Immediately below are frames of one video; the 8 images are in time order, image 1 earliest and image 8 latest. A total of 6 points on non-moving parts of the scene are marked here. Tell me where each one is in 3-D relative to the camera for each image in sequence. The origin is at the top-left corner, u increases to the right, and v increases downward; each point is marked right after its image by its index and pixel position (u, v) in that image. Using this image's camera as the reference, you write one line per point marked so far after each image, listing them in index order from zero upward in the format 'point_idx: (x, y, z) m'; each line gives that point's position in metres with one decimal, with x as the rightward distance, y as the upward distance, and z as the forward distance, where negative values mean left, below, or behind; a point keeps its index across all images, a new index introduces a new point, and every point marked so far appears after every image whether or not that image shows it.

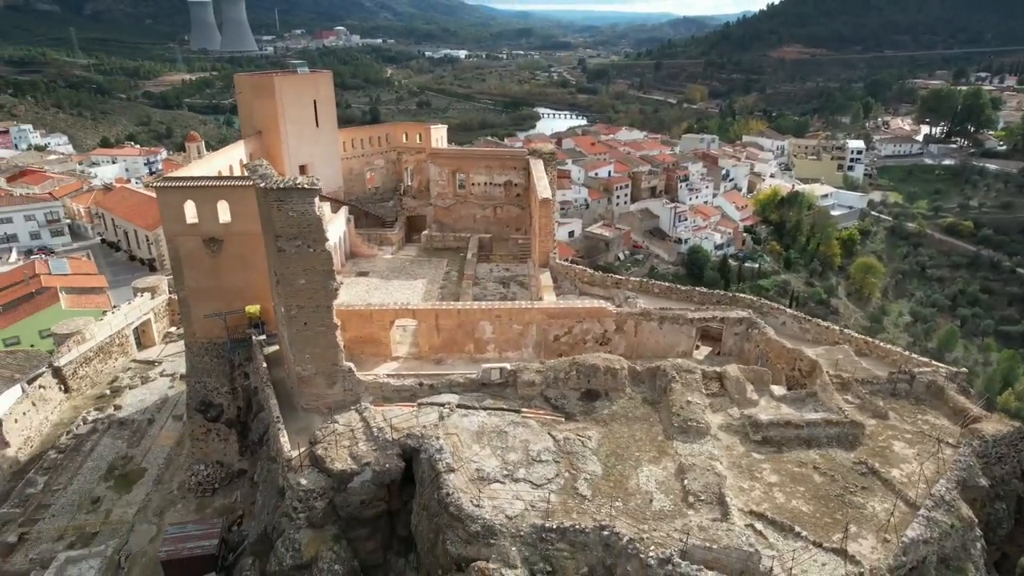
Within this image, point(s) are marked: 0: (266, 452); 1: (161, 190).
0: (-3.6, -2.3, +9.3) m
1: (-5.7, +1.5, +10.6) m
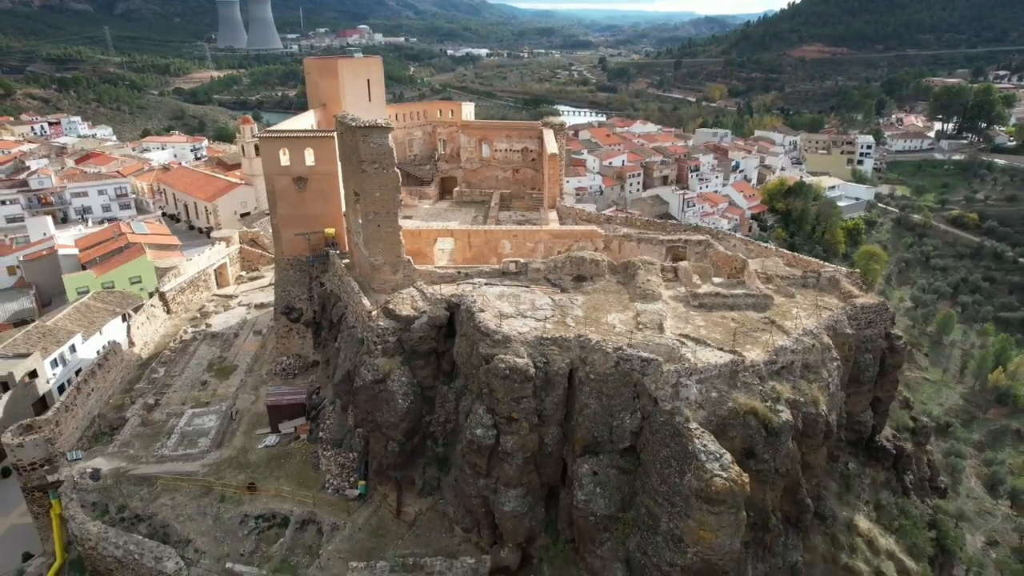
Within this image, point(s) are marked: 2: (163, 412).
0: (-3.4, -0.7, +12.9) m
1: (-5.4, +3.2, +14.2) m
2: (-7.8, -2.7, +14.6) m
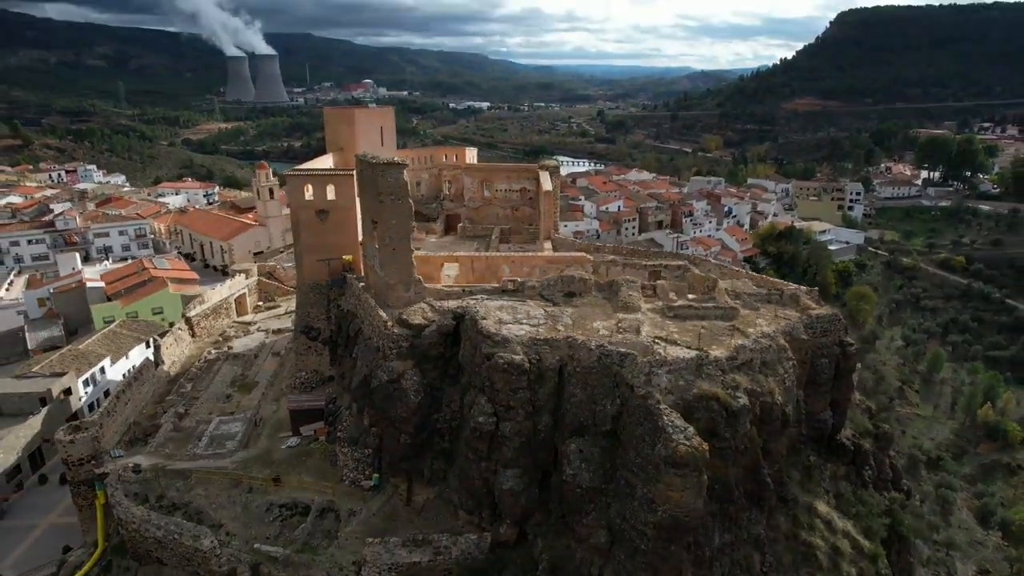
0: (-3.4, -1.0, +14.5) m
1: (-5.5, +2.7, +16.1) m
2: (-7.8, -3.2, +16.0) m
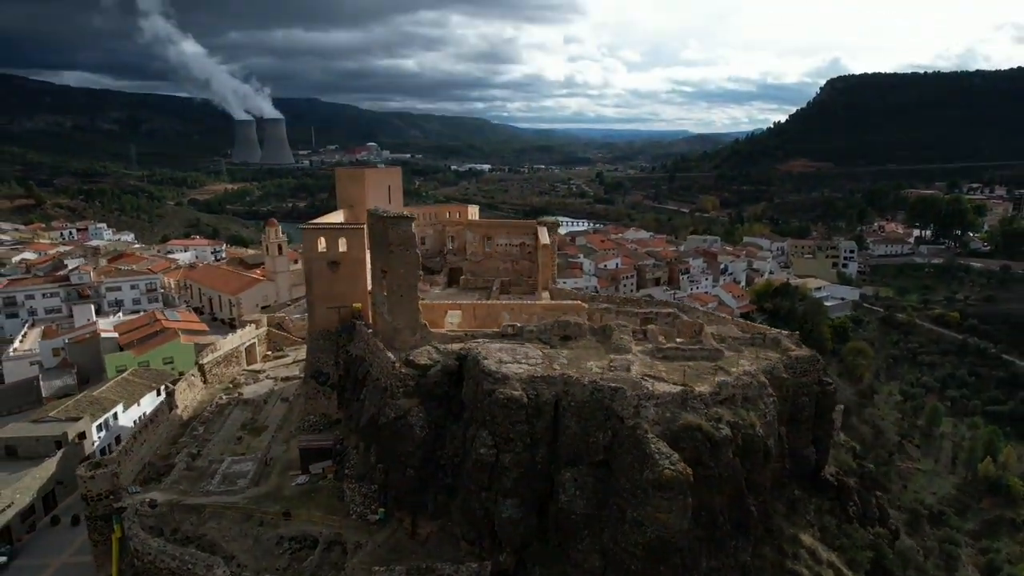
0: (-3.4, -2.1, +15.4) m
1: (-5.5, +1.5, +17.3) m
2: (-7.8, -4.4, +16.7) m
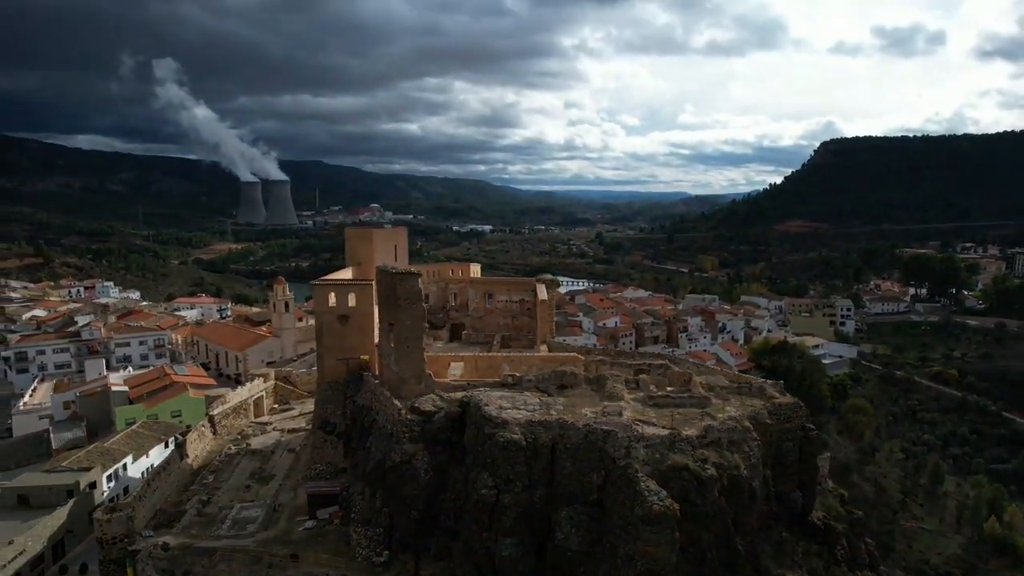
0: (-3.4, -3.3, +16.1) m
1: (-5.5, +0.1, +18.4) m
2: (-7.8, -5.8, +17.3) m
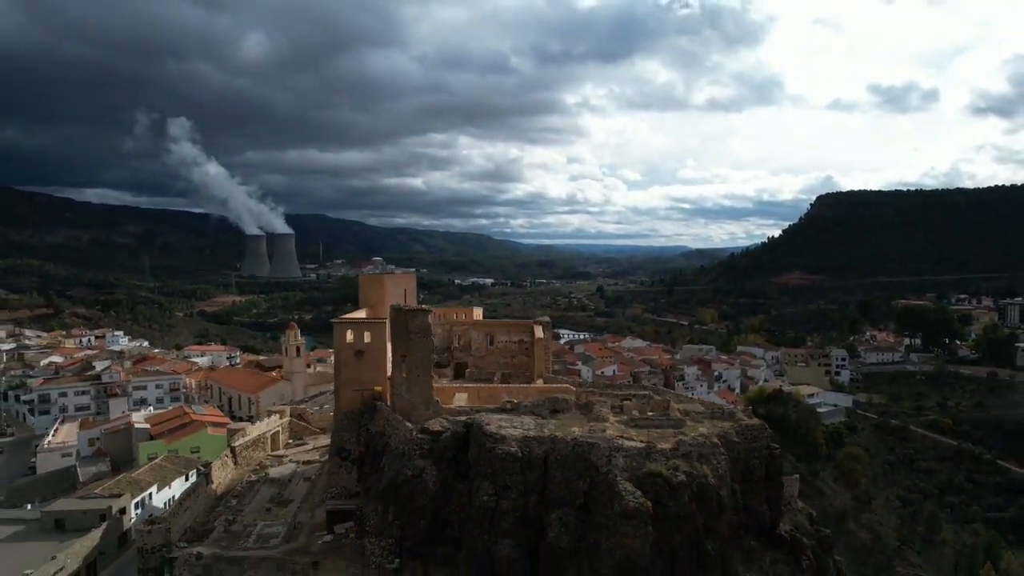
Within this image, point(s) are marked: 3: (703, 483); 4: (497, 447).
0: (-3.5, -4.4, +18.0) m
1: (-5.5, -1.1, +20.5) m
2: (-7.9, -6.9, +19.0) m
3: (+4.2, -4.3, +14.2) m
4: (-0.3, -3.6, +14.8) m
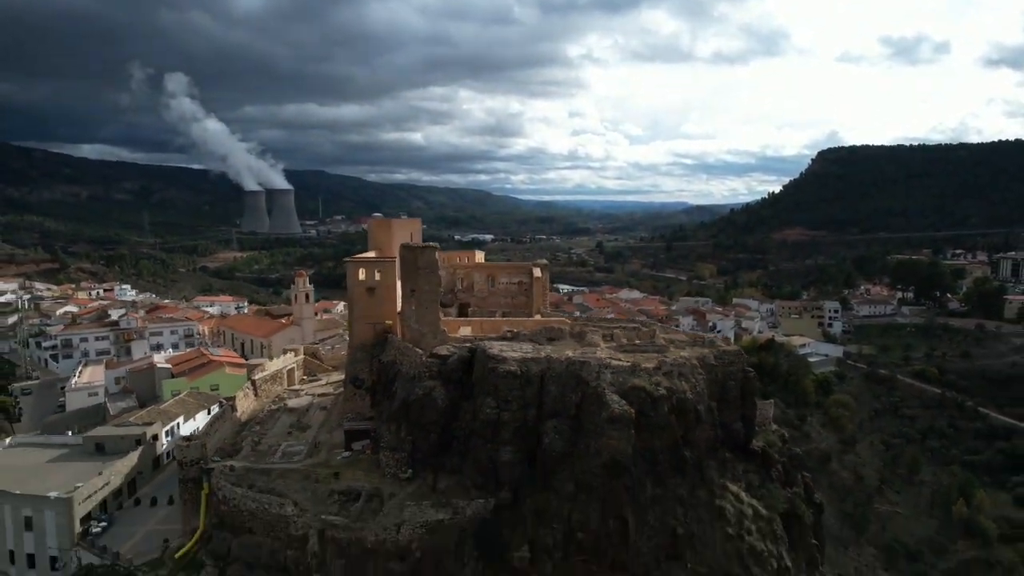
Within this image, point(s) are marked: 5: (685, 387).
0: (-3.4, -2.6, +19.8) m
1: (-5.5, +0.8, +22.1) m
2: (-7.9, -5.0, +20.9) m
3: (+4.2, -2.7, +16.0) m
4: (-0.3, -2.0, +16.6) m
5: (+4.3, -2.5, +16.3) m
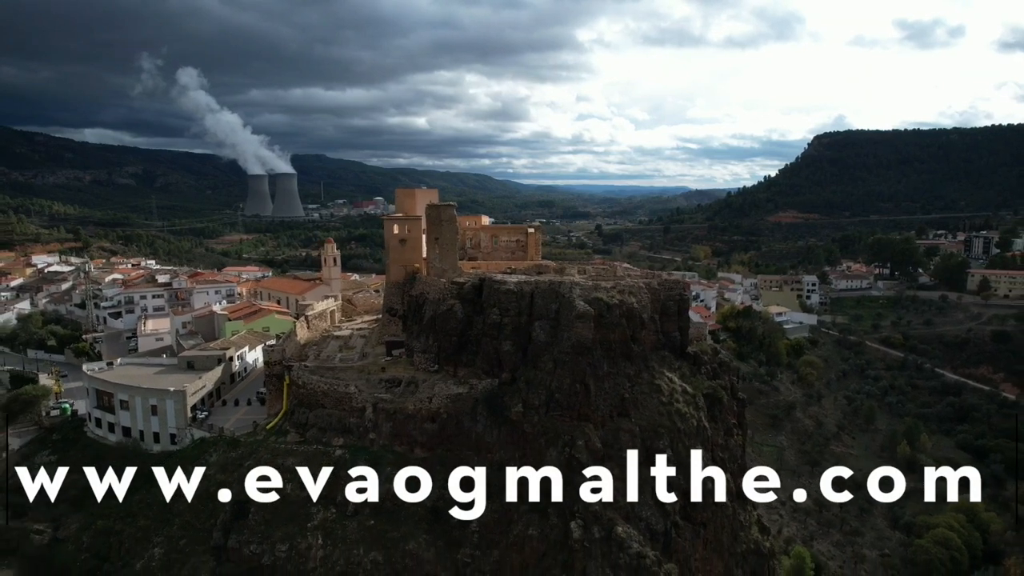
0: (-3.5, -0.4, +26.5) m
1: (-5.5, +3.0, +28.8) m
2: (-7.9, -2.8, +27.7) m
3: (+4.1, -0.7, +22.8) m
4: (-0.4, 0.0, +23.3) m
5: (+4.3, -0.5, +23.0) m
